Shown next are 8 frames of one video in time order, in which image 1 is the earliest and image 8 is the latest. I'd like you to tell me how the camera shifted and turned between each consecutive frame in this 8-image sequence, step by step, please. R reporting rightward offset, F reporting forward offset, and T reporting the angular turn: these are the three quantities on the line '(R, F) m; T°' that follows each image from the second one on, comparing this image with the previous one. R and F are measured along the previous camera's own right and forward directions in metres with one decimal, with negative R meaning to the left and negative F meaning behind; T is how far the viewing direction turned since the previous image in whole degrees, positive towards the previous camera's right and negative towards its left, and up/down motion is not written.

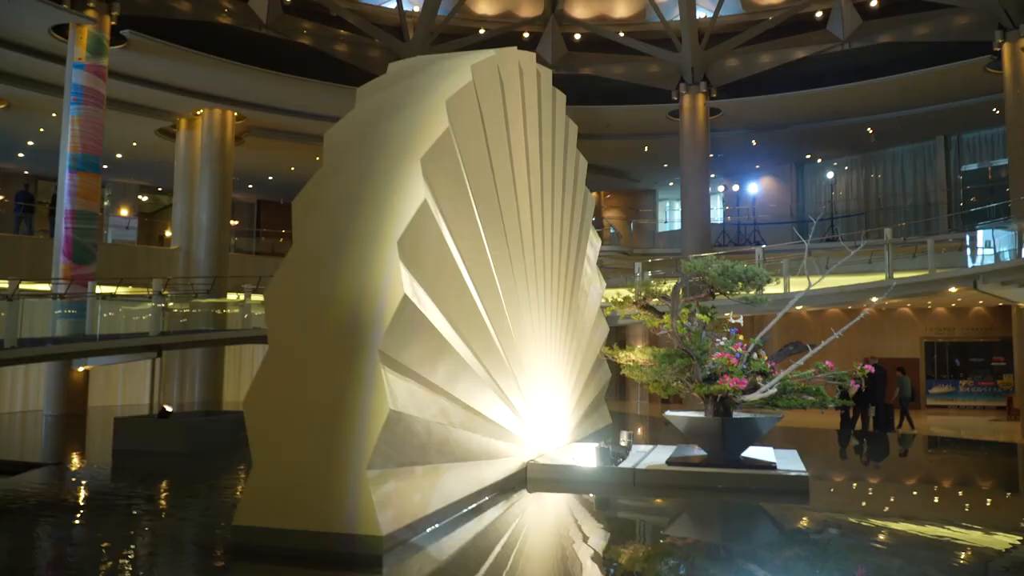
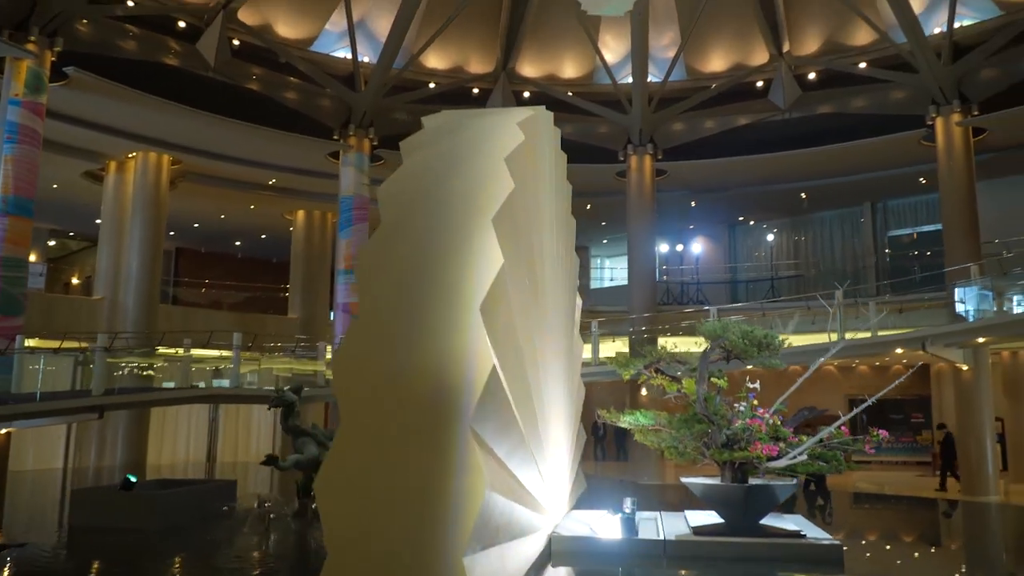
(-1.4, +0.4) m; +7°
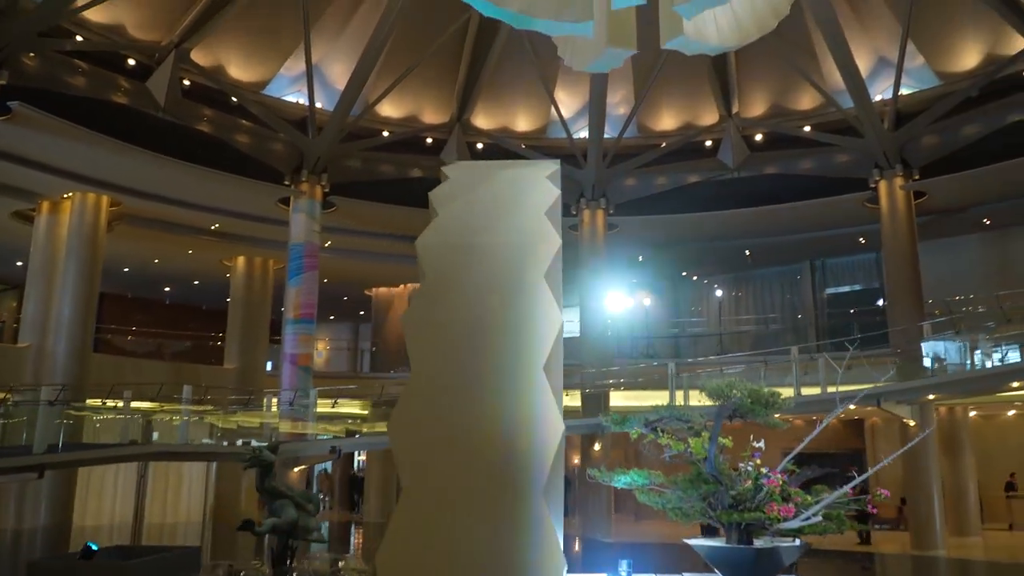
(-1.1, +0.3) m; +6°
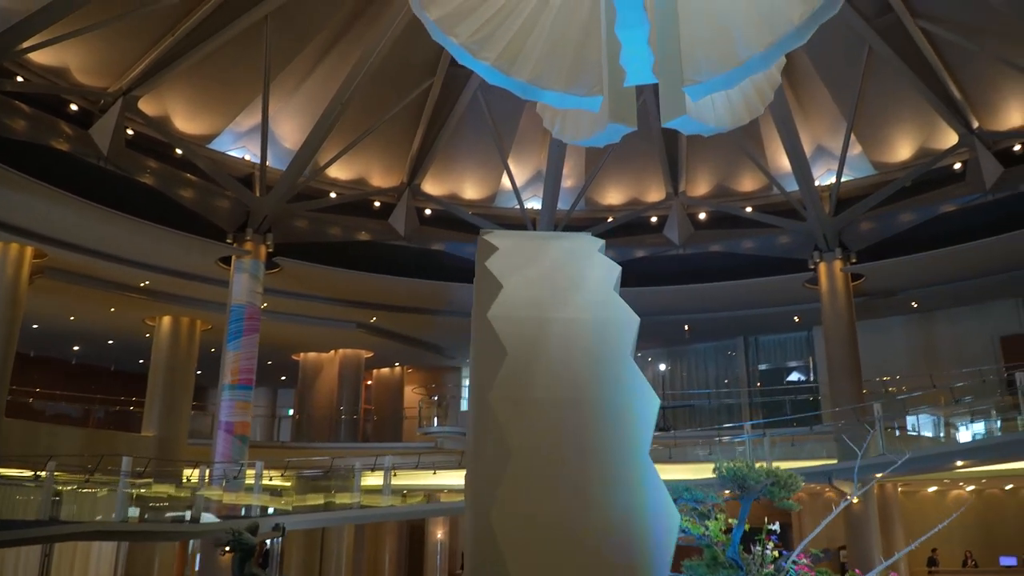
(-1.4, +0.4) m; +7°
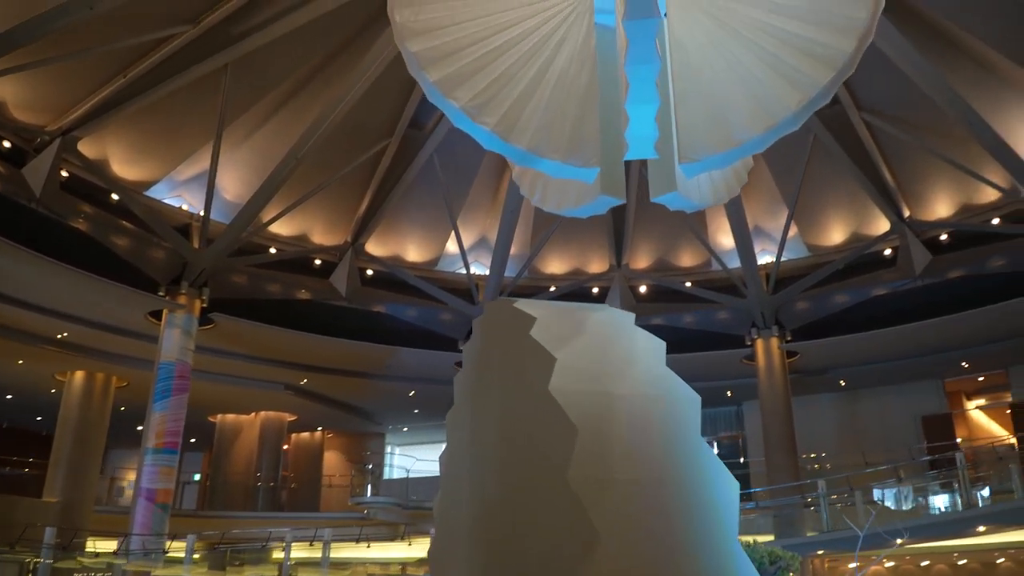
(-1.3, +0.4) m; +7°
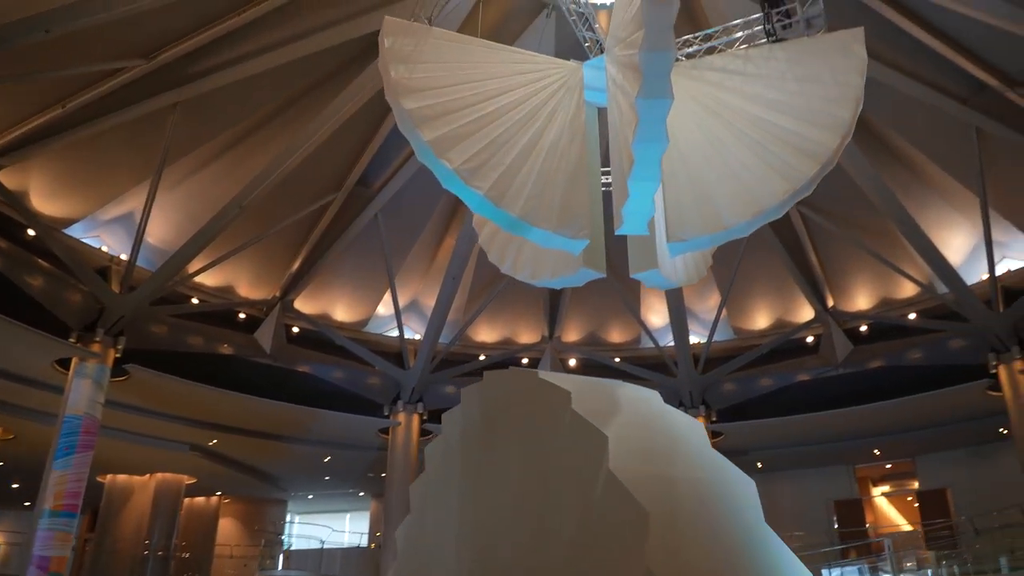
(-1.3, +0.4) m; +8°
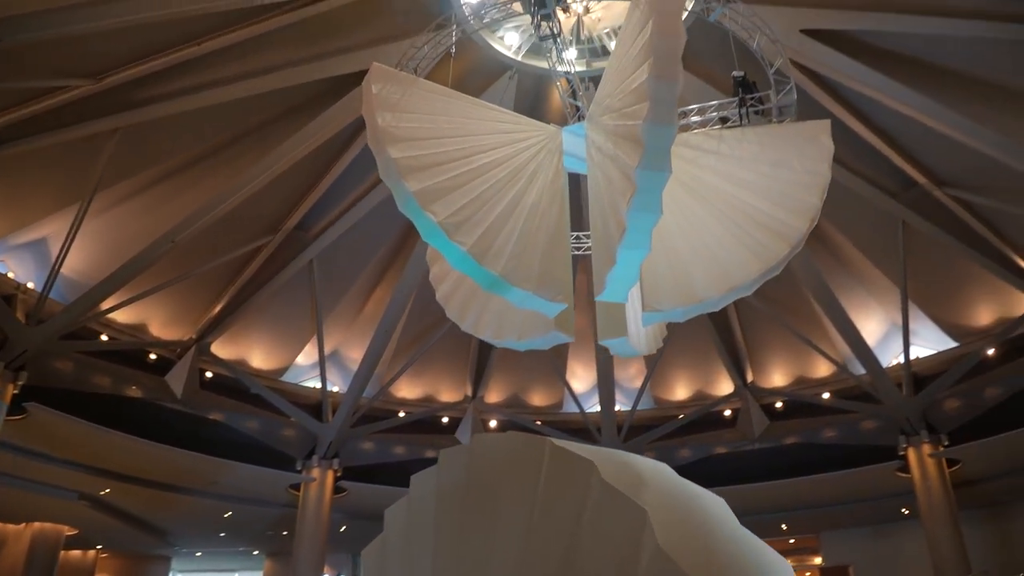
(-1.2, +0.3) m; +8°
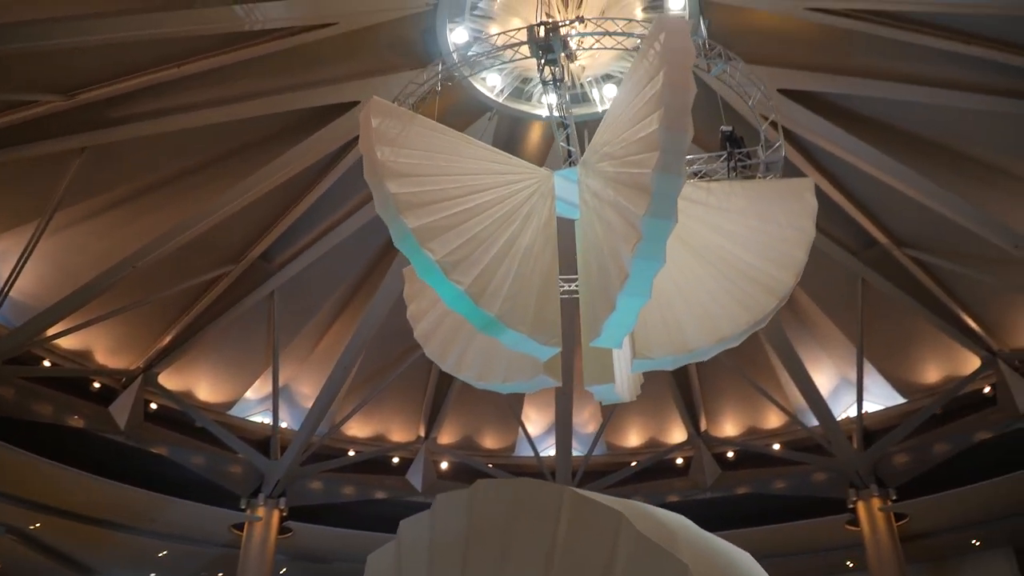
(-0.9, +0.2) m; +5°
